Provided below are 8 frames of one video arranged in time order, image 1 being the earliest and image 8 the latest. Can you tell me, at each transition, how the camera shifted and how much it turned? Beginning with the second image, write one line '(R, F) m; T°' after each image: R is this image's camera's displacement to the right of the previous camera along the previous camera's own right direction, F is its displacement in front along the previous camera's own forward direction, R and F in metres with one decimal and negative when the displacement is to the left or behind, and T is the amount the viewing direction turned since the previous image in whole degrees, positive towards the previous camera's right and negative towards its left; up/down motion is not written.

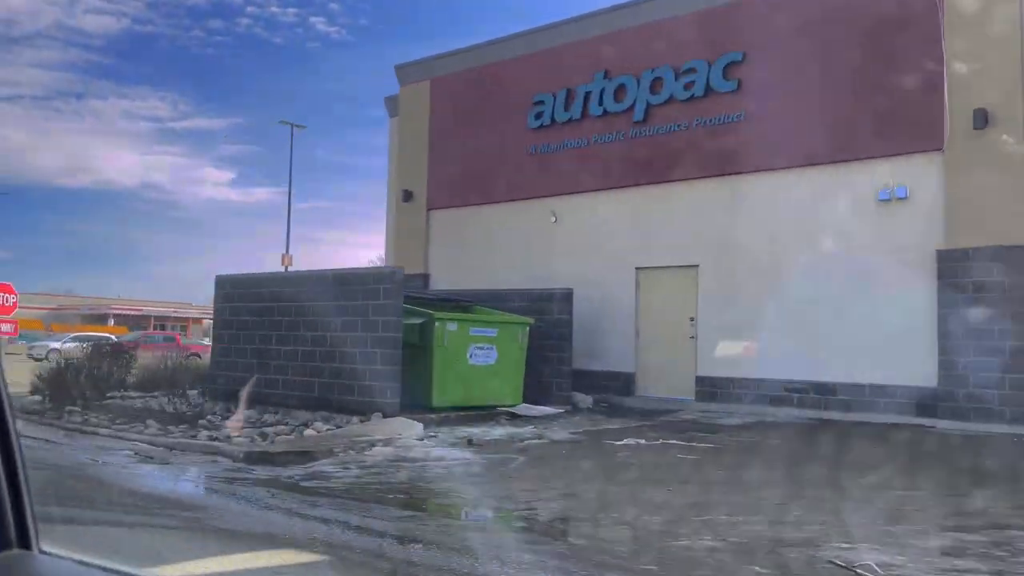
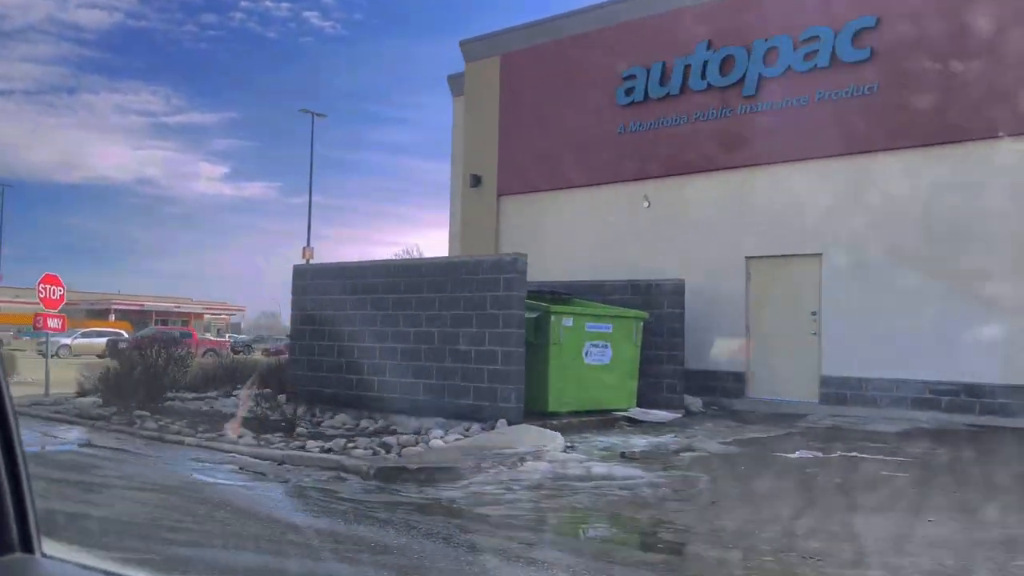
(-2.0, +1.7) m; 0°
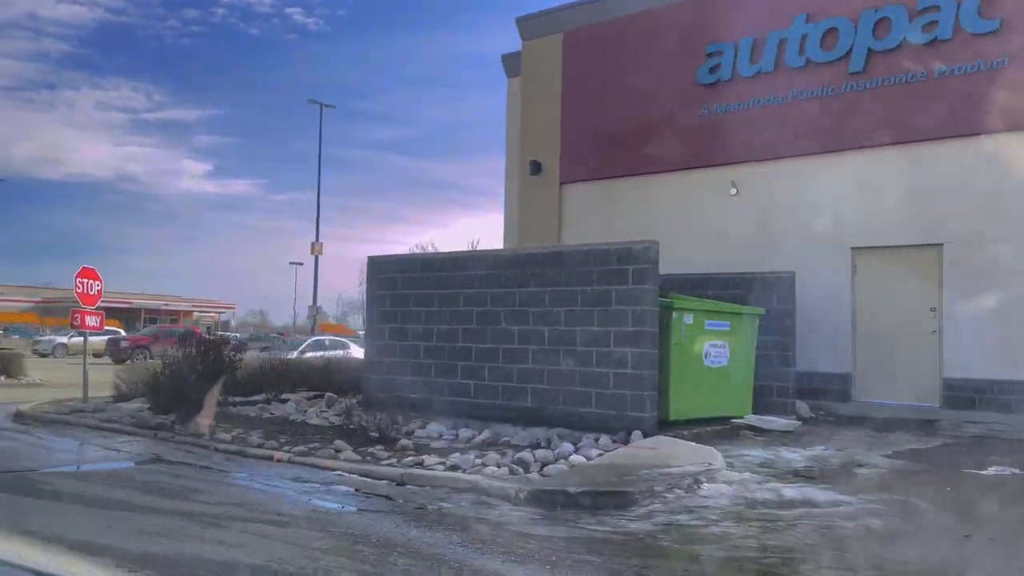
(-1.8, +1.5) m; +1°
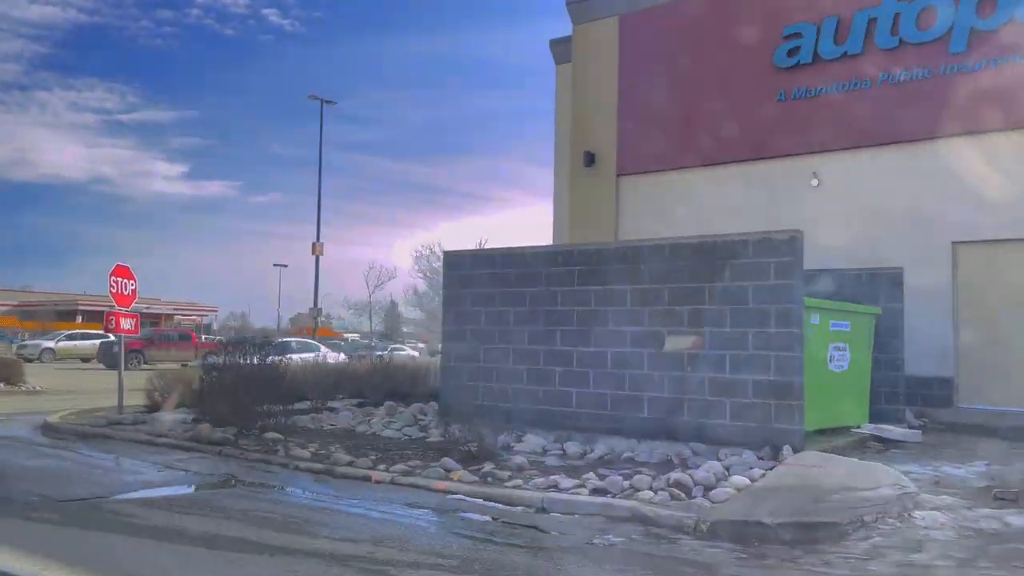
(-1.6, +1.3) m; +1°
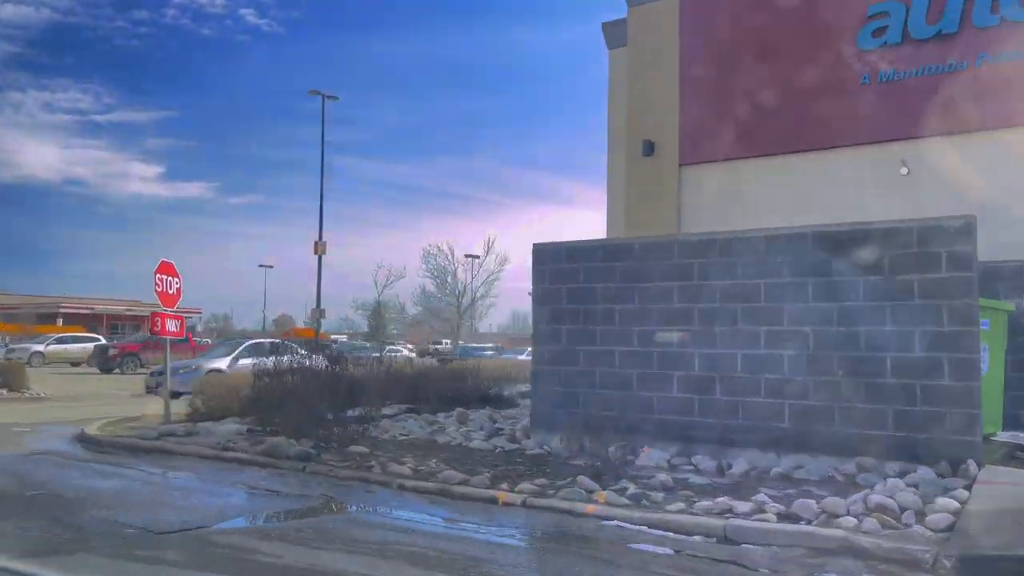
(-1.5, +1.2) m; +1°
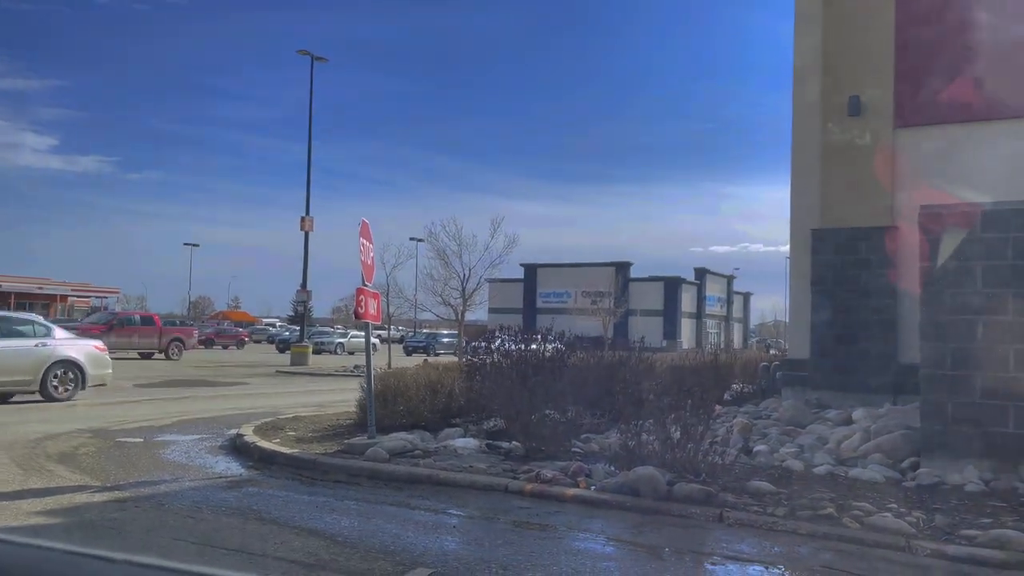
(-4.6, +3.2) m; +5°
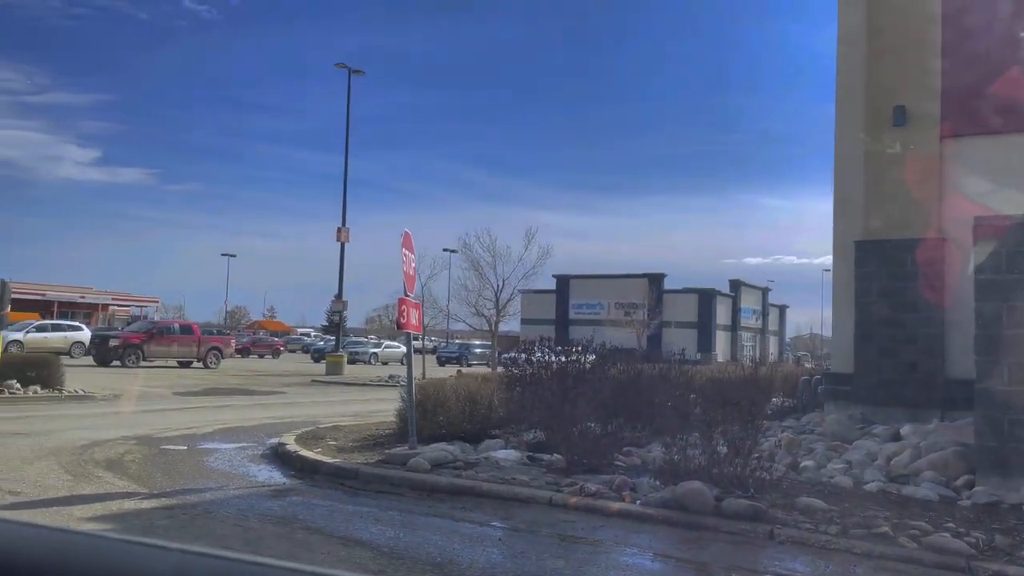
(-0.1, 0.0) m; -2°
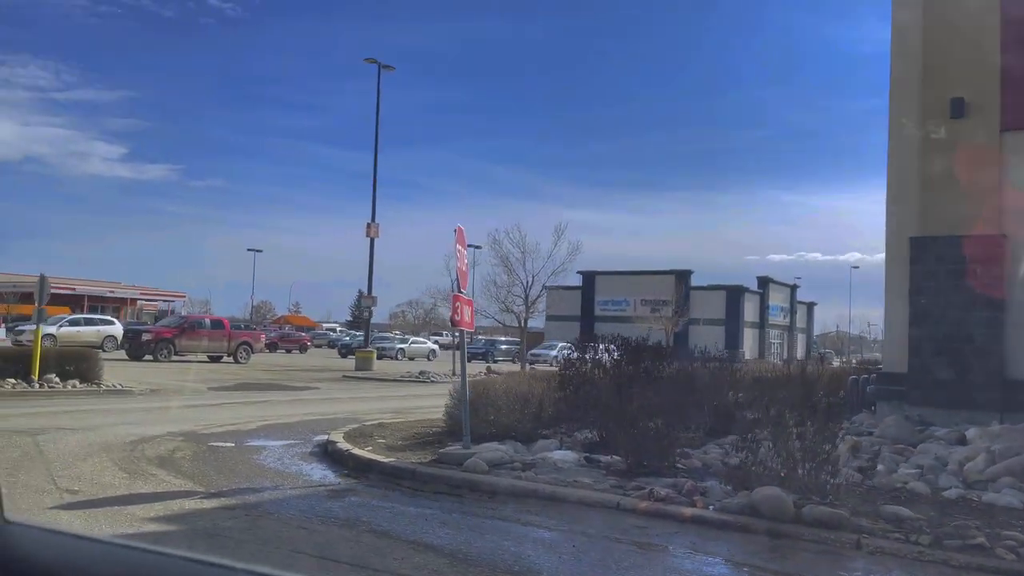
(-0.4, +0.2) m; -2°
